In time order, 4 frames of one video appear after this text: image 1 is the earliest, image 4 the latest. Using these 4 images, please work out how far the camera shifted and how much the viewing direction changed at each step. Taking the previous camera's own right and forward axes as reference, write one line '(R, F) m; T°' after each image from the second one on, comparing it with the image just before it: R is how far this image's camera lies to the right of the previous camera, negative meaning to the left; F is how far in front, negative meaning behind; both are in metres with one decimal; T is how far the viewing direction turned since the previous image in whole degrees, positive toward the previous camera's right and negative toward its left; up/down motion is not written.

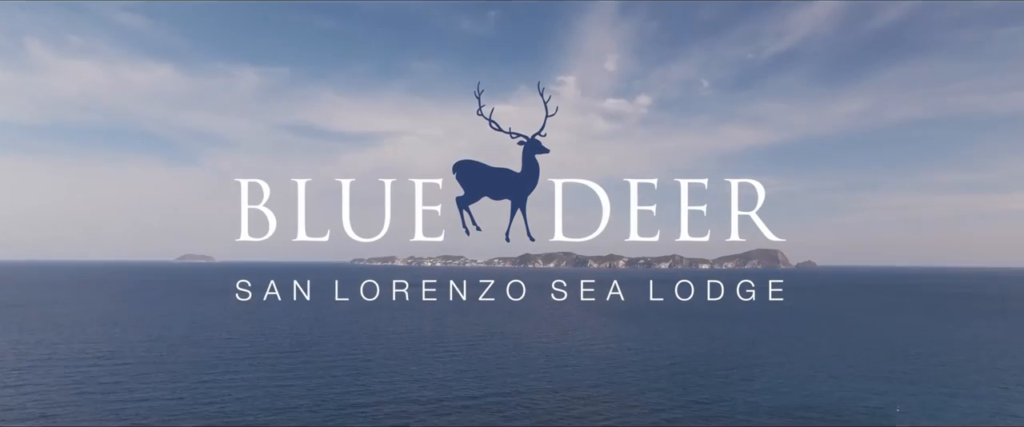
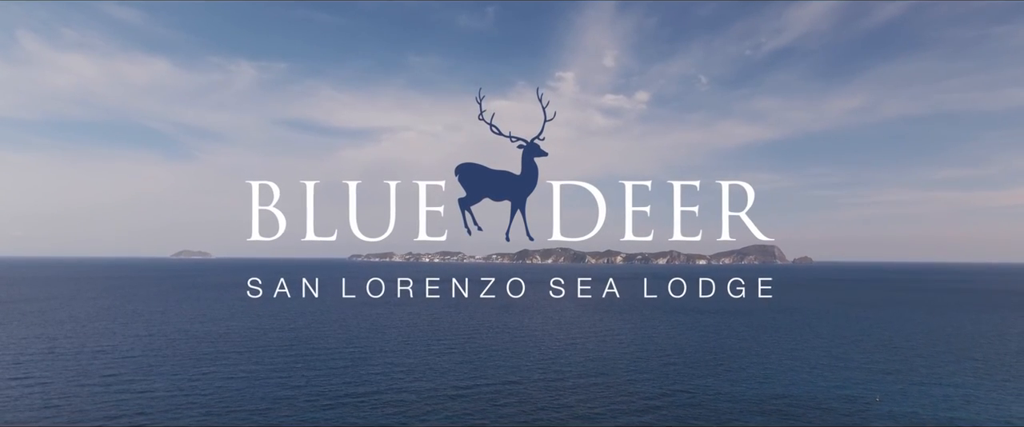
(-2.8, +6.4) m; 0°
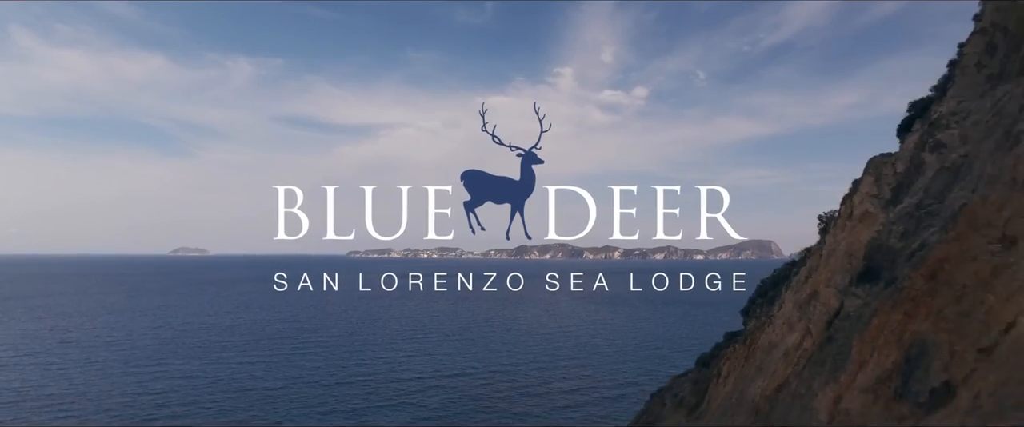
(-0.1, -5.7) m; 0°
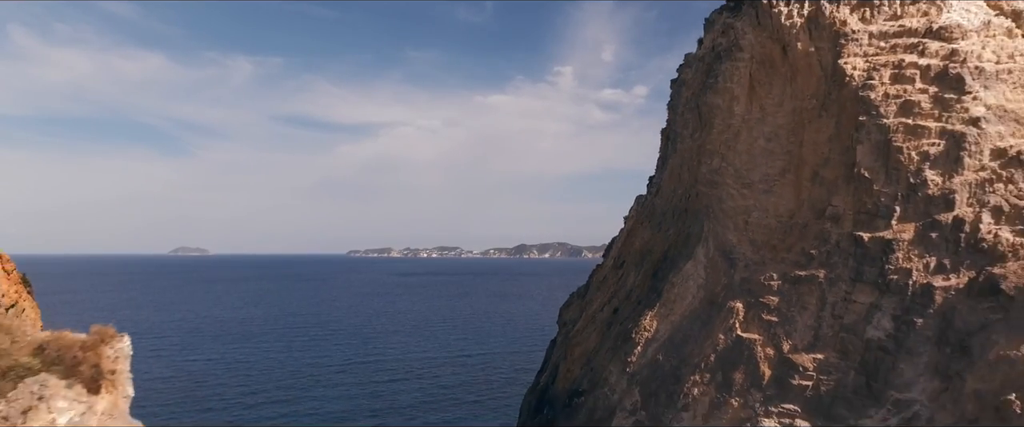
(0.0, -8.1) m; 0°
